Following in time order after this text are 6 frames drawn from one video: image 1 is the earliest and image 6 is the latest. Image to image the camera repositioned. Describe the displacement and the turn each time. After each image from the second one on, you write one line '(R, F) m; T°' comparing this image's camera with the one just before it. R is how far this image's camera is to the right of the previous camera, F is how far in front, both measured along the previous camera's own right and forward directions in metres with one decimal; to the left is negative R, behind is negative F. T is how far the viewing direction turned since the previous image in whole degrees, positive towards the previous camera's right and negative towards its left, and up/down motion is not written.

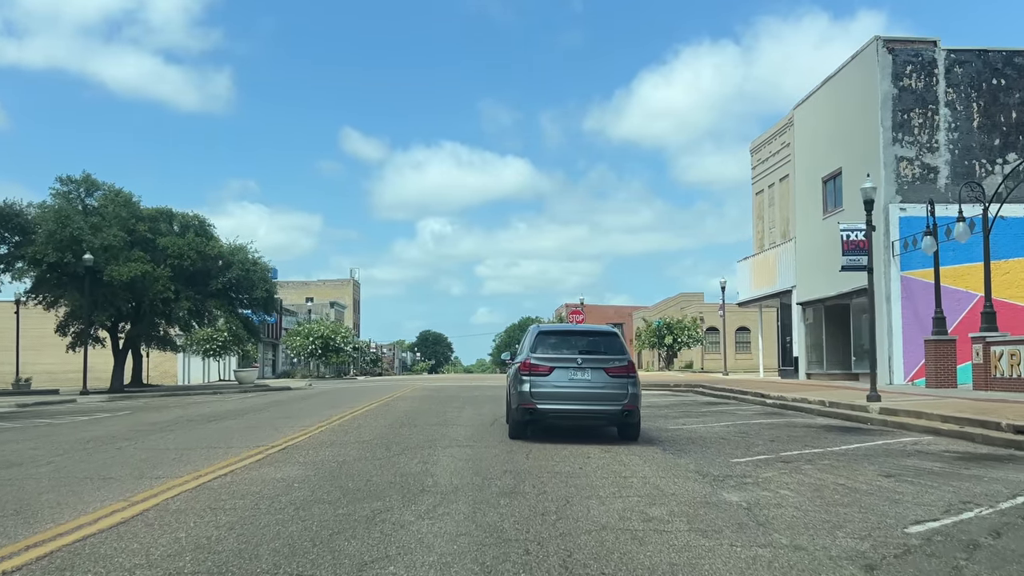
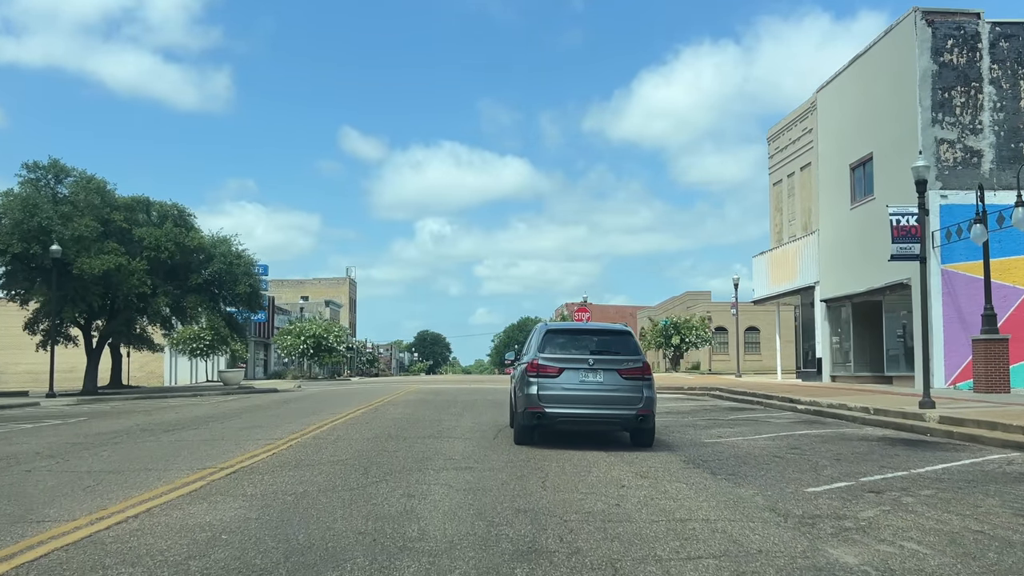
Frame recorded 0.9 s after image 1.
(-0.1, +2.2) m; 0°
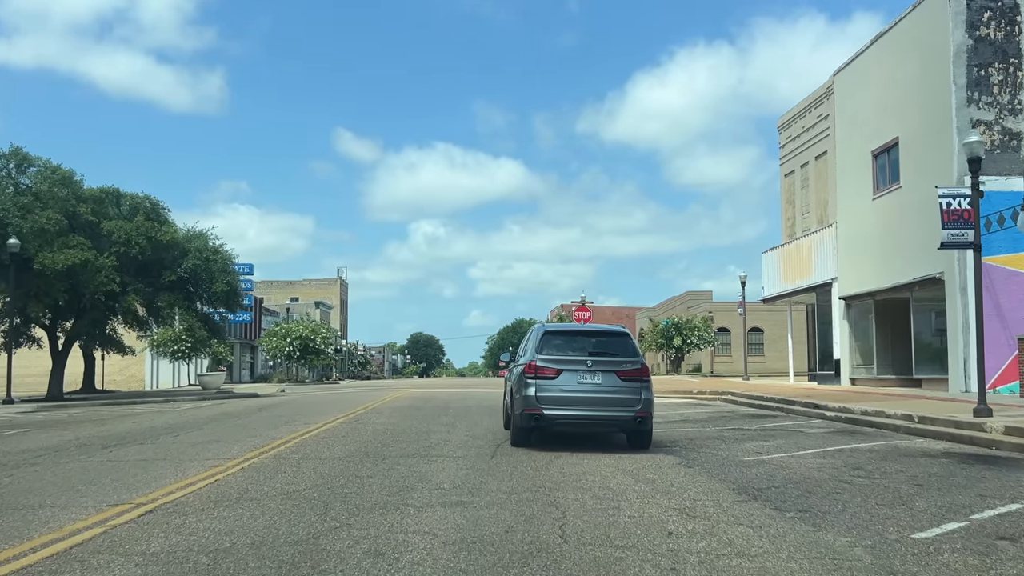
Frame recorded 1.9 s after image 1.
(-0.1, +2.0) m; 0°
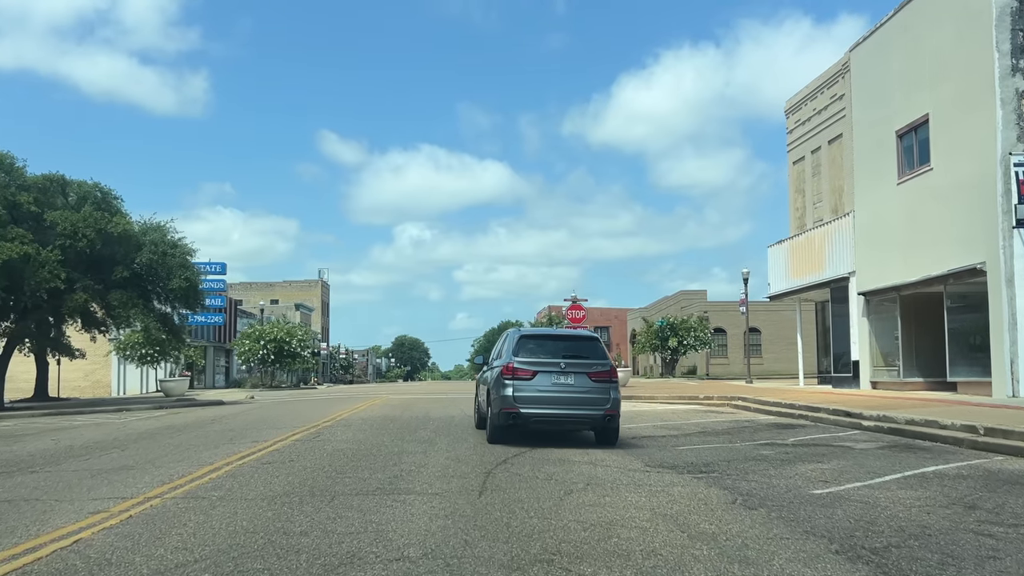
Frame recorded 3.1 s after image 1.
(-0.1, +2.5) m; +1°
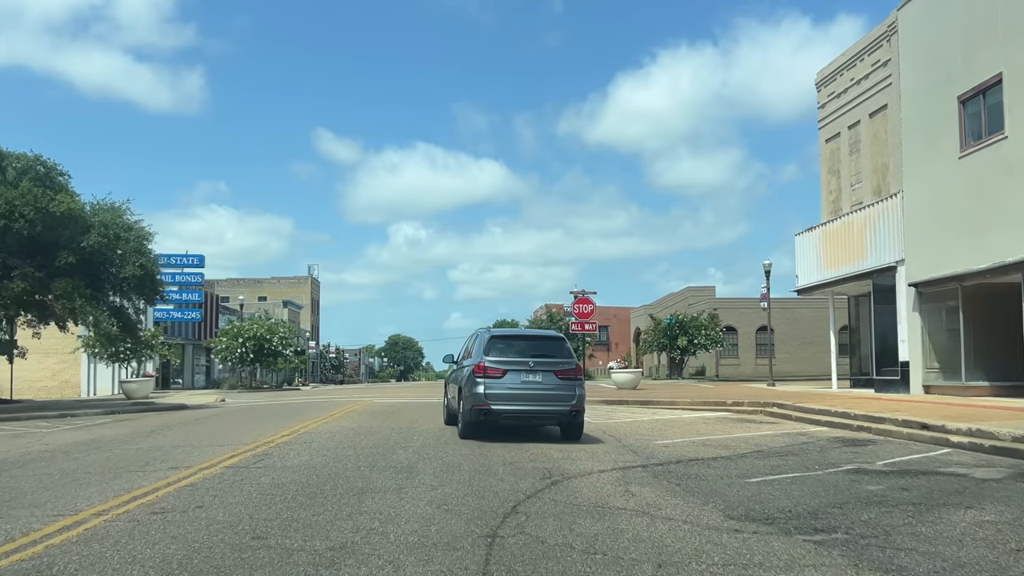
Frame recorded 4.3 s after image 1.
(-0.2, +3.2) m; 0°
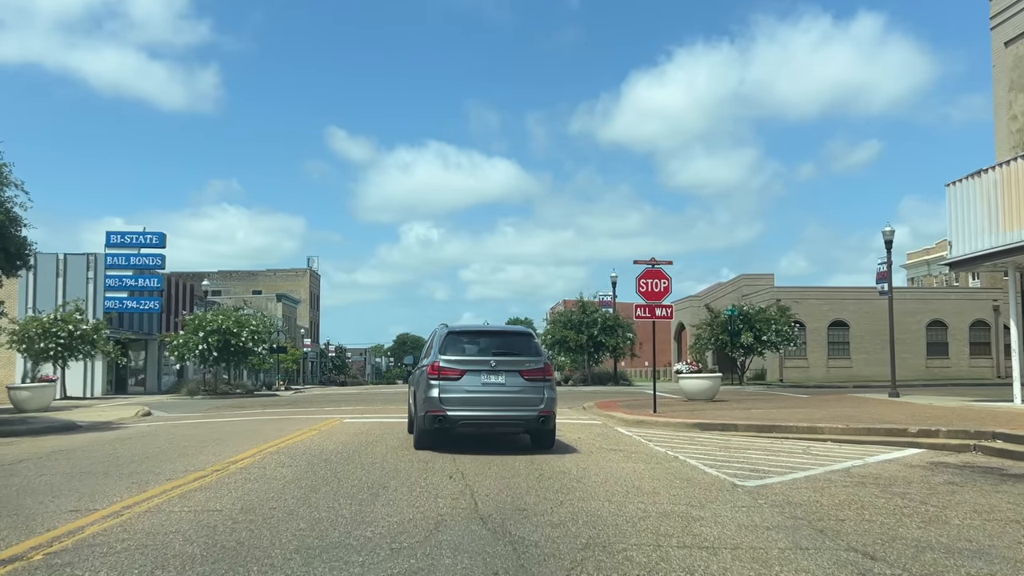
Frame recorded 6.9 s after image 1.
(-0.6, +8.4) m; -1°
